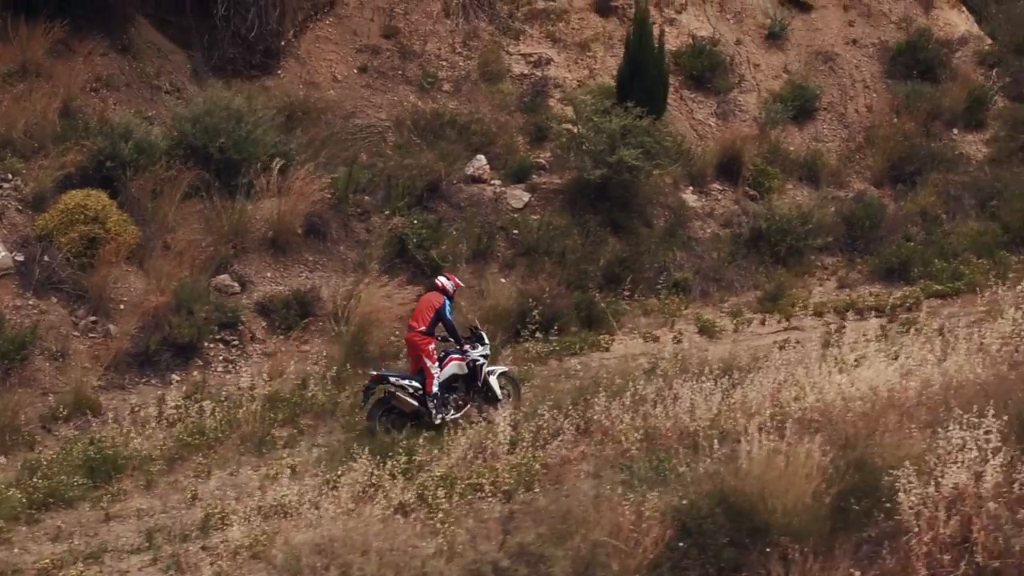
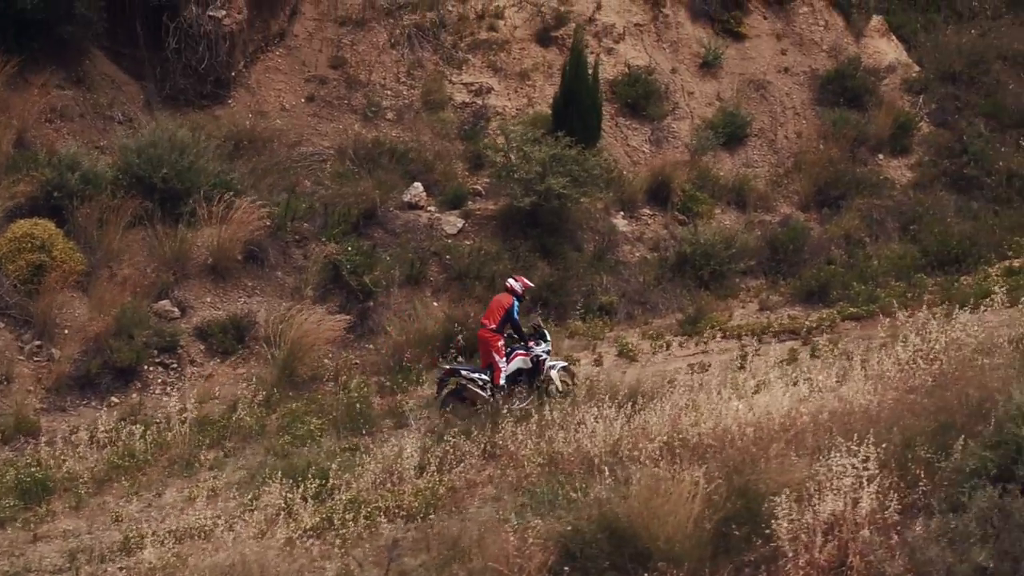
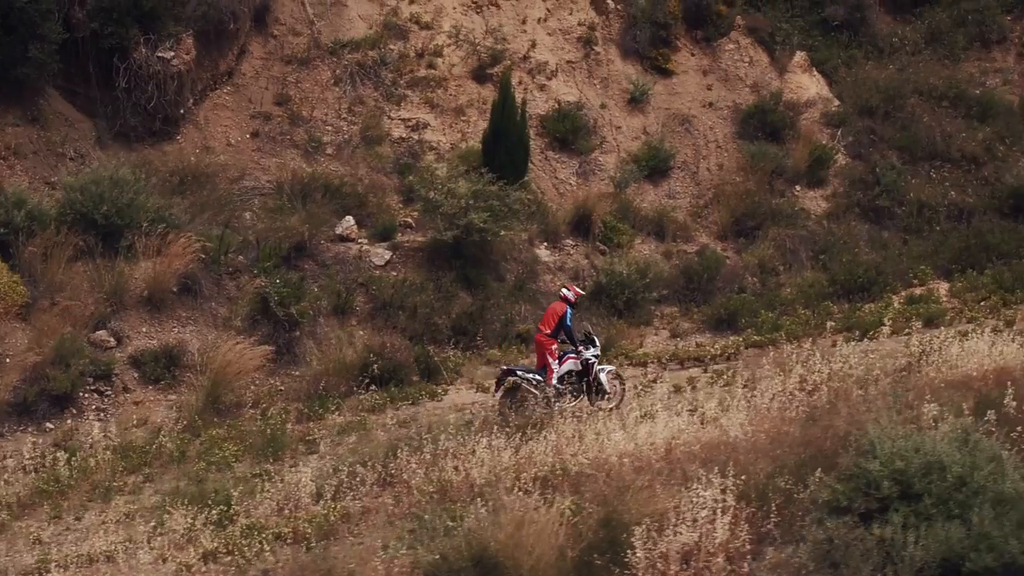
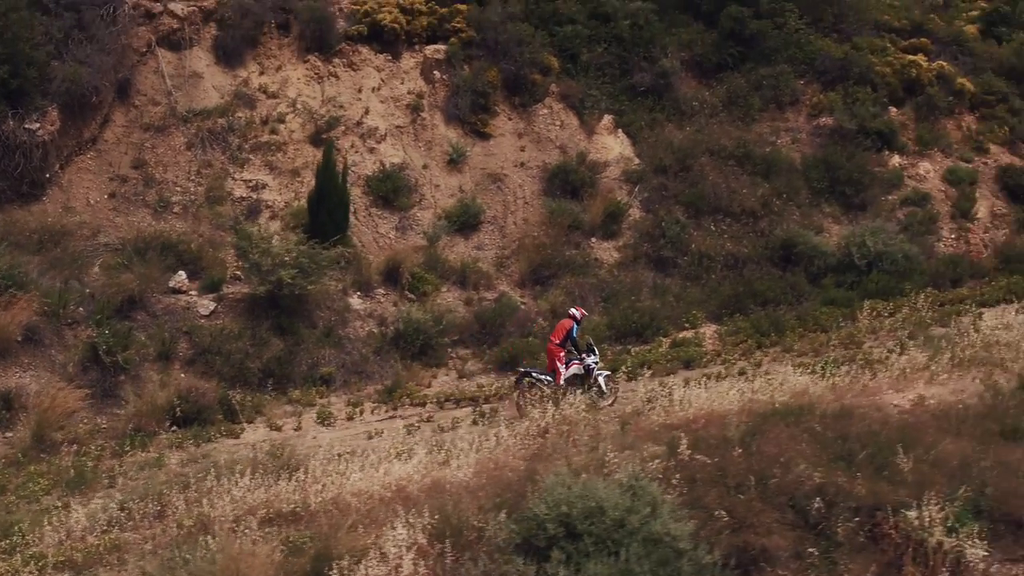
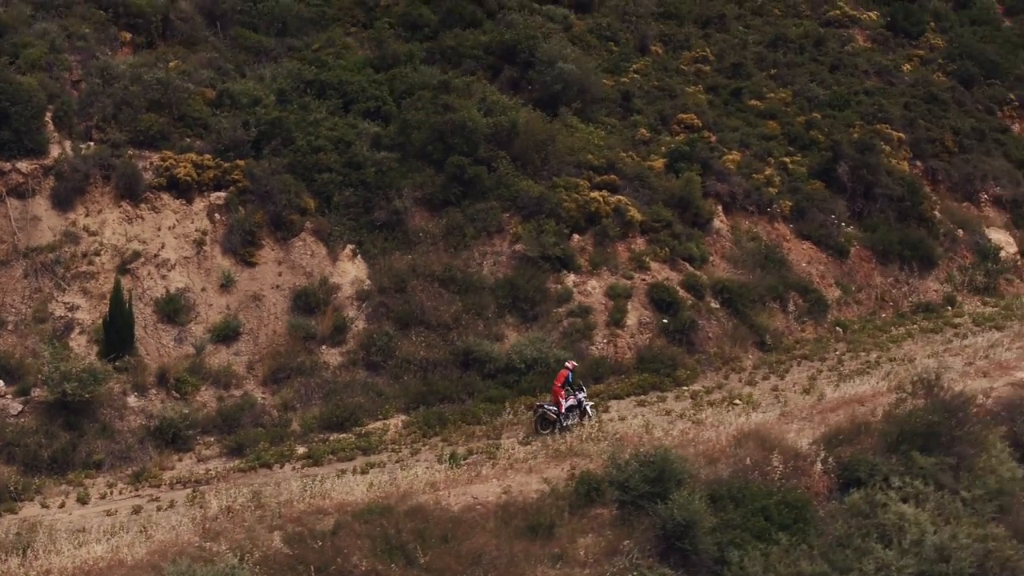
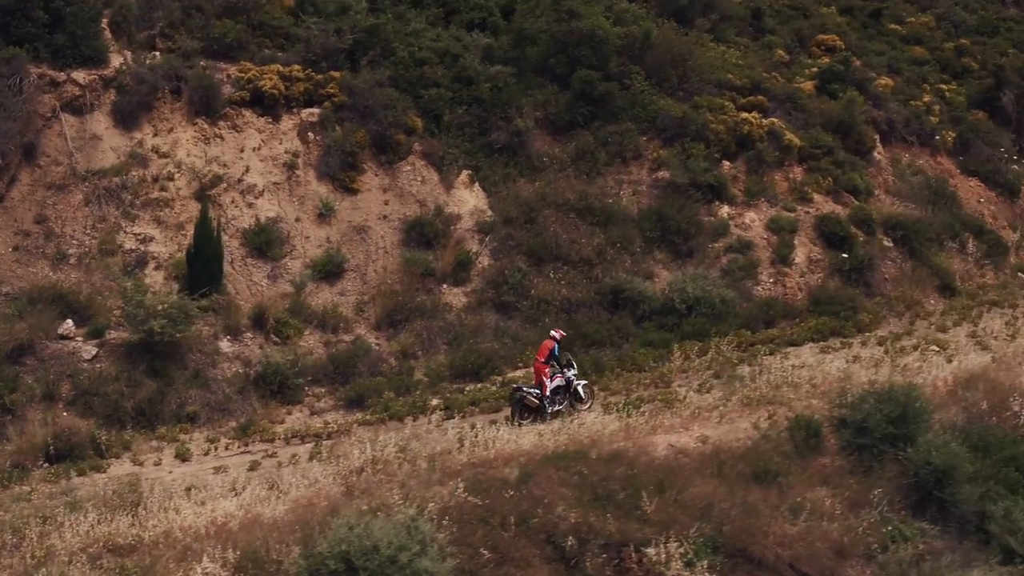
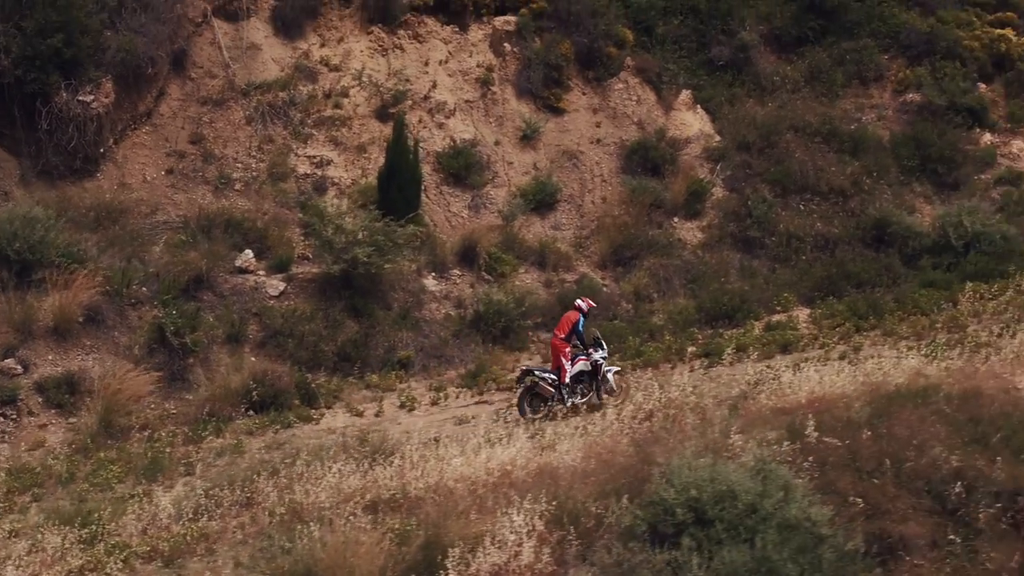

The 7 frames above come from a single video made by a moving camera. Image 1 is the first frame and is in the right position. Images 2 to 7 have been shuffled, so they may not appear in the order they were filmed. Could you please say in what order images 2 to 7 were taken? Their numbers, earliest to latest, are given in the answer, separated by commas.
2, 3, 7, 4, 6, 5
